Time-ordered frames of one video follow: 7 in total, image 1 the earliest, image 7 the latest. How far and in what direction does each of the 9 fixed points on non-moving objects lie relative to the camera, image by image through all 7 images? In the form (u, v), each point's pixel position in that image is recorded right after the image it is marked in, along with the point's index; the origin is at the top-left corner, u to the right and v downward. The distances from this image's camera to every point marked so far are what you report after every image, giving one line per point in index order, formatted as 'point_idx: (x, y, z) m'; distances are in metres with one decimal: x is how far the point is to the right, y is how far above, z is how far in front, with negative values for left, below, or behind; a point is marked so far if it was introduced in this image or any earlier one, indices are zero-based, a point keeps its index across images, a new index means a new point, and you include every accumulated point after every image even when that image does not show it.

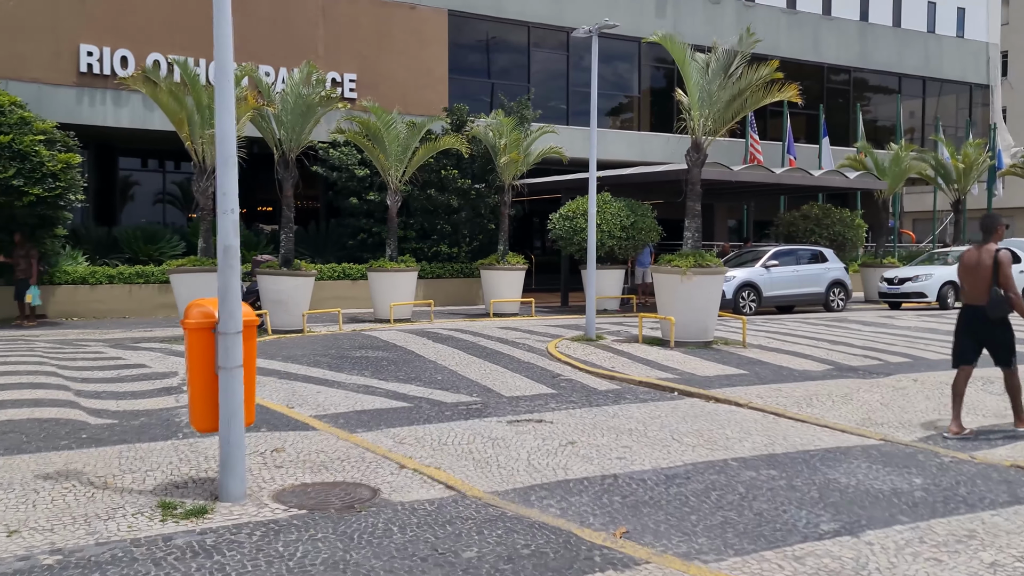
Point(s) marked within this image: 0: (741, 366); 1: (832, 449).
0: (+2.6, -0.9, +10.3) m
1: (+2.4, -1.2, +6.7) m
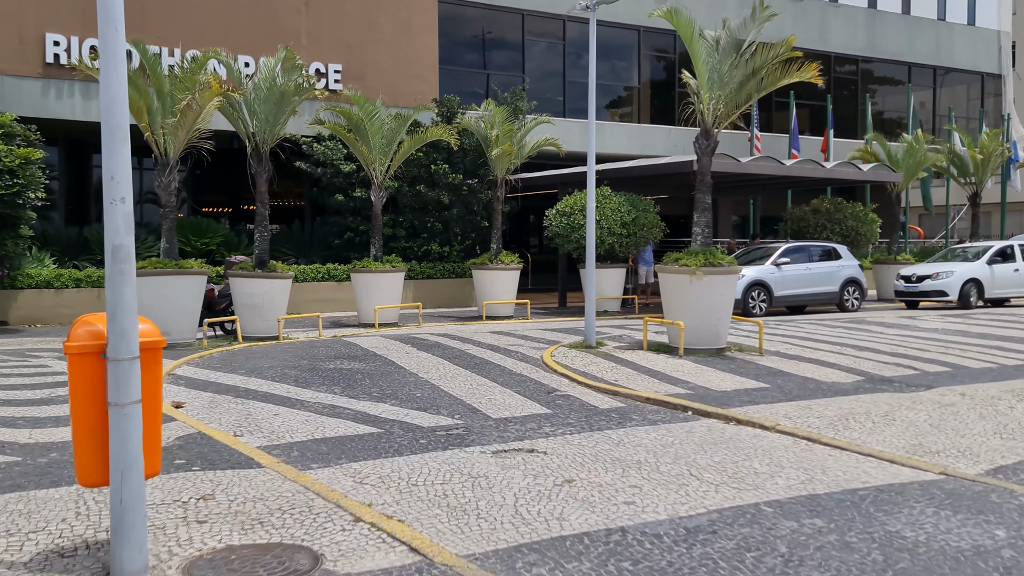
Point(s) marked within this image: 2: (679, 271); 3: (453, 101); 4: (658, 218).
0: (+2.5, -0.9, +9.1) m
1: (+2.3, -1.2, +5.5) m
2: (+2.0, +0.2, +10.9) m
3: (-1.3, +4.1, +19.7) m
4: (+3.1, +1.5, +19.0) m
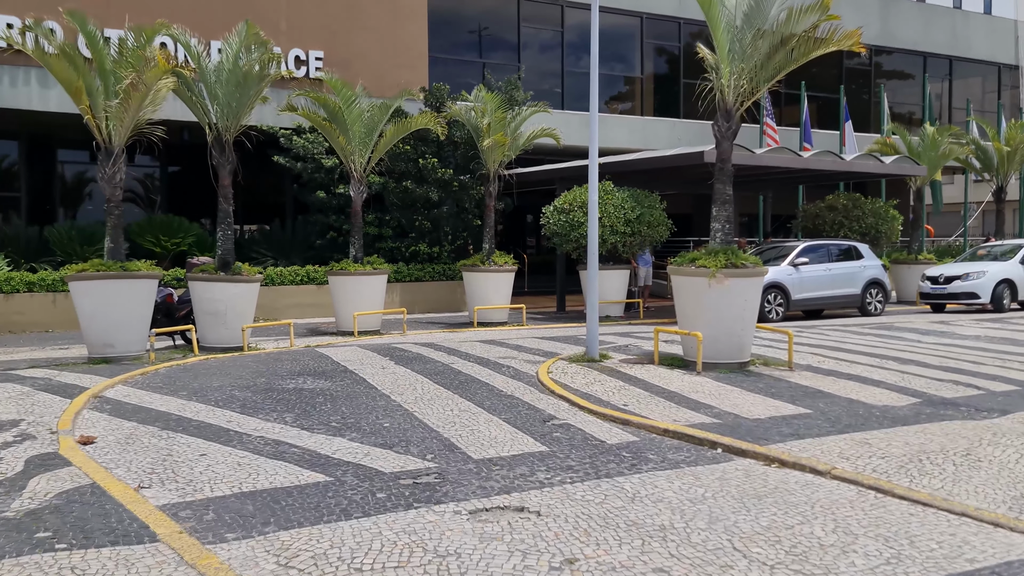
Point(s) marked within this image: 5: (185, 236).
0: (+2.4, -1.0, +7.6) m
1: (+2.2, -1.3, +4.1) m
2: (+1.9, +0.2, +9.4) m
3: (-1.4, +4.0, +18.2) m
4: (+3.0, +1.4, +17.5) m
5: (-6.9, +1.1, +18.8) m
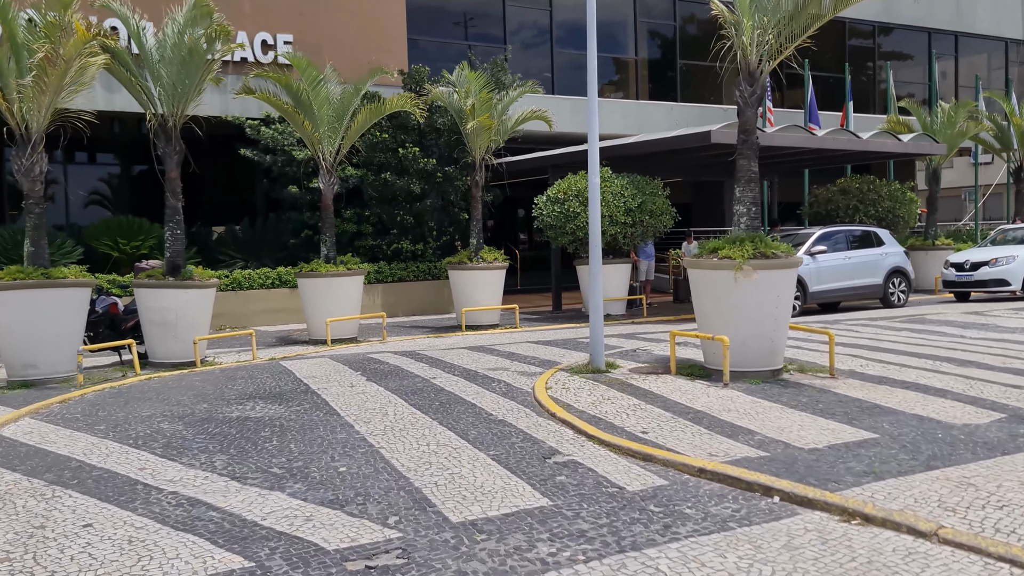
0: (+2.4, -0.9, +6.2) m
1: (+2.2, -1.2, +2.6) m
2: (+1.8, +0.2, +7.9) m
3: (-1.7, +4.0, +16.7) m
4: (+2.8, +1.5, +16.0) m
5: (-7.1, +1.0, +17.3) m
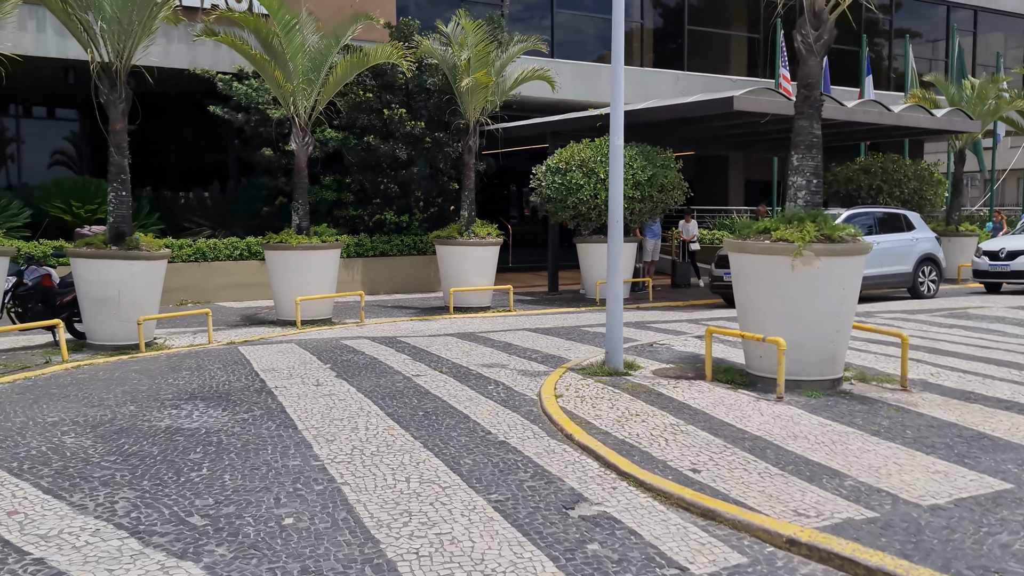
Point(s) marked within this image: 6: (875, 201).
0: (+2.4, -0.9, +4.7) m
1: (+2.3, -1.3, +1.1) m
2: (+1.8, +0.3, +6.4) m
3: (-1.7, +4.4, +15.1) m
4: (+2.7, +1.8, +14.5) m
5: (-7.2, +1.5, +15.6) m
6: (+7.1, +1.7, +17.5) m
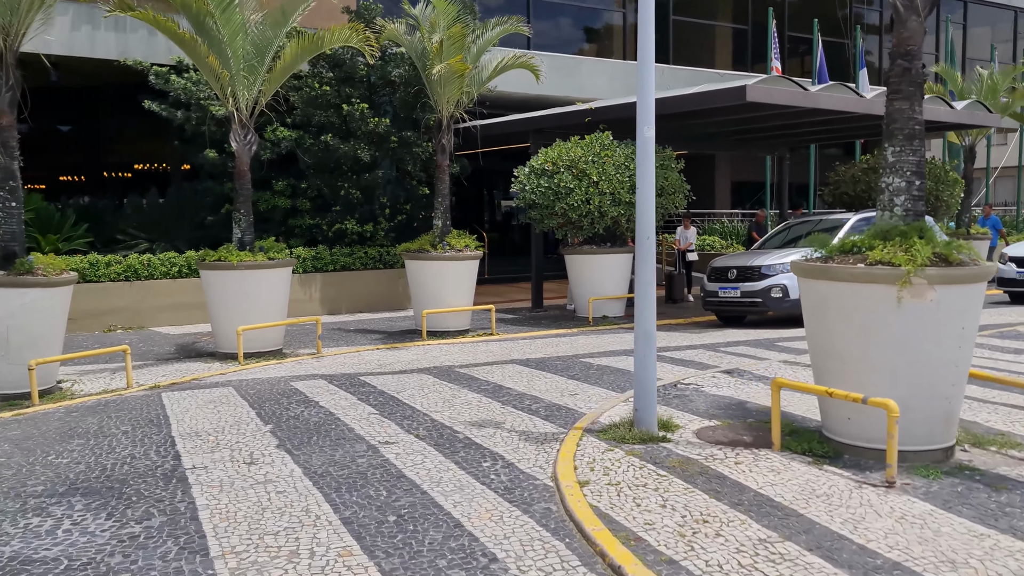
0: (+2.5, -1.1, +3.0) m
1: (+2.5, -1.5, -0.6) m
2: (+1.9, +0.1, +4.7) m
3: (-2.0, +4.2, +13.2) m
4: (+2.4, +1.6, +12.8) m
5: (-7.5, +1.1, +13.6) m
6: (+6.6, +1.5, +16.0) m
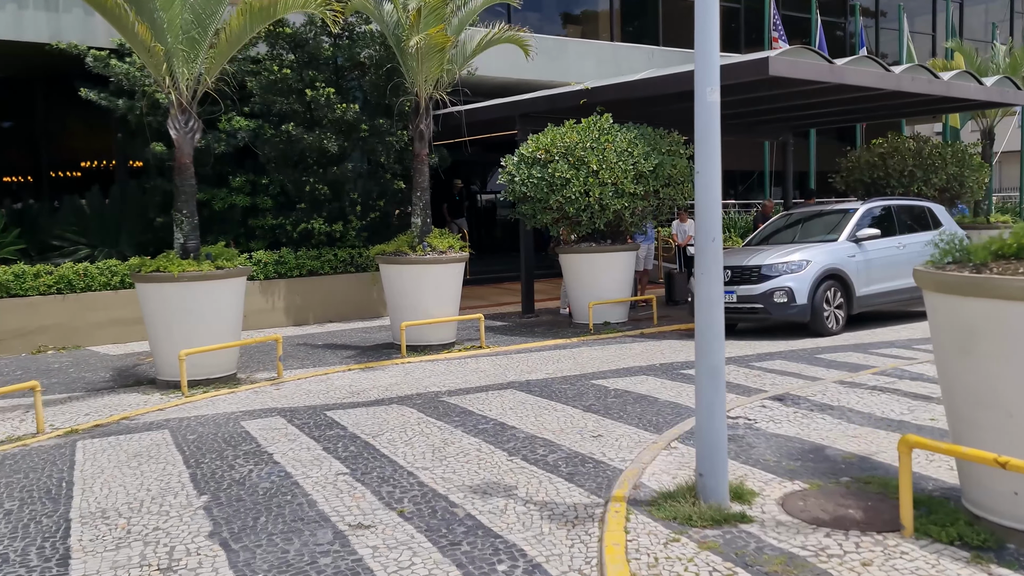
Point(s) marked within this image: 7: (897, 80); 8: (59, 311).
0: (+2.7, -1.2, +1.6) m
1: (+2.8, -1.6, -2.0) m
2: (+2.0, 0.0, +3.2) m
3: (-2.3, +4.0, +11.6) m
4: (+2.2, +1.5, +11.4) m
5: (-7.7, +0.9, +11.8) m
6: (+6.4, +1.6, +14.6) m
7: (+5.0, +2.7, +11.5) m
8: (-5.5, -0.3, +10.8) m
